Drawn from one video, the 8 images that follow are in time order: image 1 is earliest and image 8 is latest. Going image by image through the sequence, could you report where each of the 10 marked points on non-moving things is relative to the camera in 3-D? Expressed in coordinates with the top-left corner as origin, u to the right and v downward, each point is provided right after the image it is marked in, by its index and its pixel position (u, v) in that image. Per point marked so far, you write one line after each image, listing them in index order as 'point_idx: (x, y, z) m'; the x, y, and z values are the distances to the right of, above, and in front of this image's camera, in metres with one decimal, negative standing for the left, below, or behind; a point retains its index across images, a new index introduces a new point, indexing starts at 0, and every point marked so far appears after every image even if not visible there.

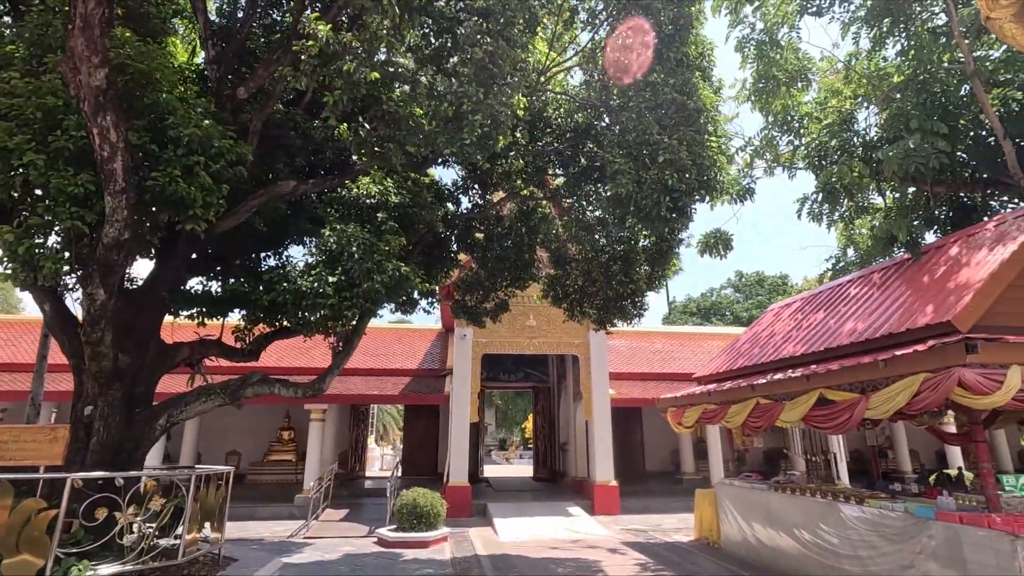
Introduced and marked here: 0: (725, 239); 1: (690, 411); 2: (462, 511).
0: (+4.1, +0.9, +10.3) m
1: (+3.2, -2.2, +9.5) m
2: (-1.2, -5.3, +12.7) m
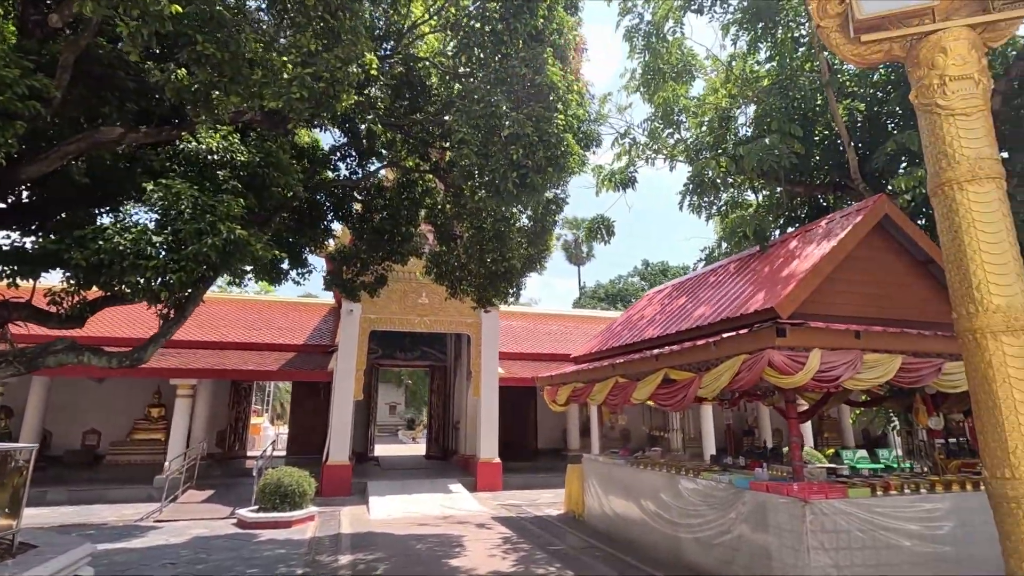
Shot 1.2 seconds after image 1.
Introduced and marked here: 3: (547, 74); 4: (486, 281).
0: (+1.9, +1.2, +10.5) m
1: (+0.9, -1.8, +9.8) m
2: (-4.0, -4.7, +12.4) m
3: (+0.3, +2.7, +6.6) m
4: (-0.5, +0.1, +8.8) m
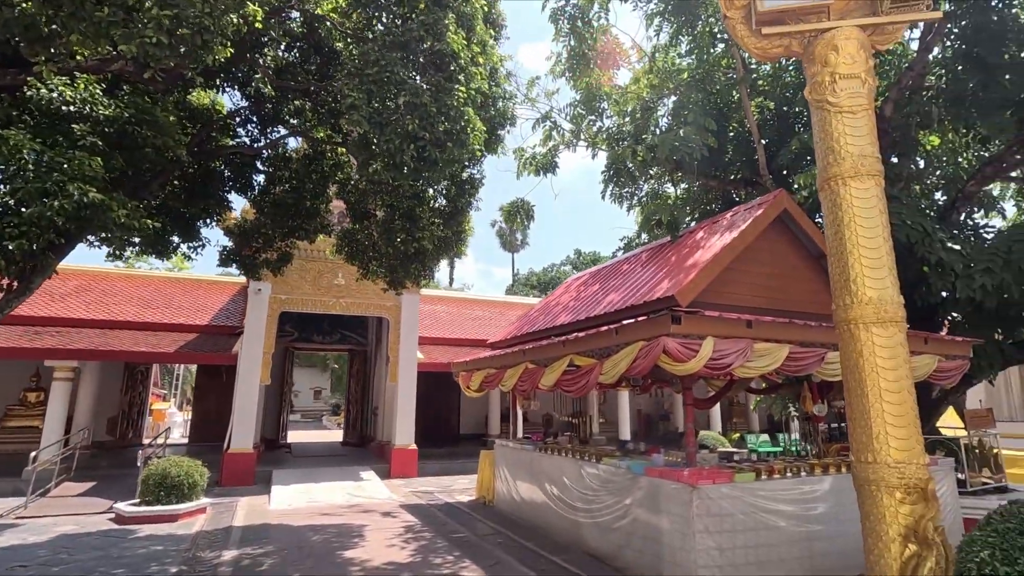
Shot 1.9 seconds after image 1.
0: (+0.3, +1.5, +10.4) m
1: (-0.6, -1.5, +9.6) m
2: (-5.9, -4.2, +11.7) m
3: (-0.7, +2.9, +6.3) m
4: (-1.8, +0.4, +8.4) m
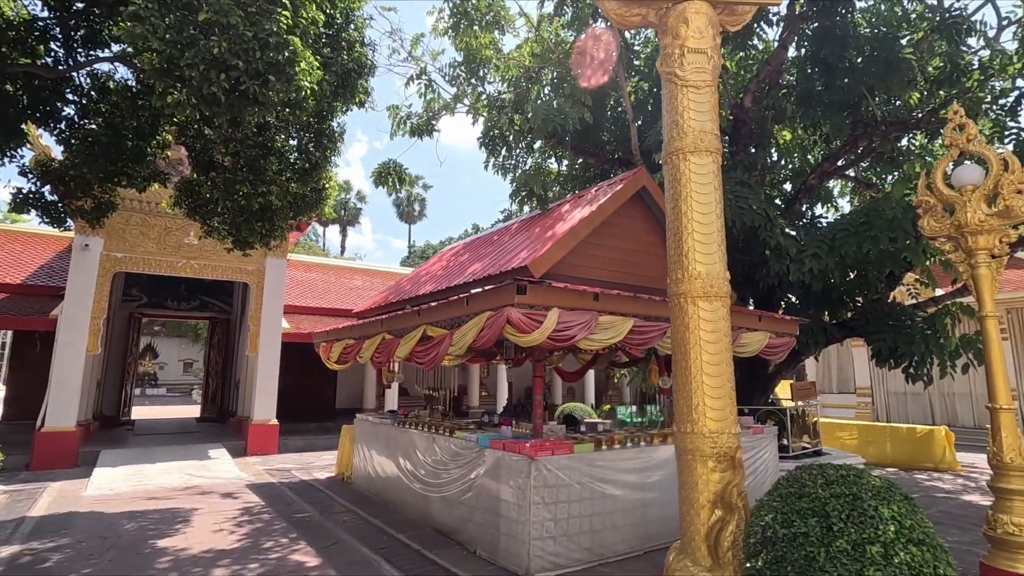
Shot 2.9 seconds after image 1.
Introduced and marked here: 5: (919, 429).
0: (-2.0, +2.1, +9.9) m
1: (-2.9, -1.0, +9.0) m
2: (-8.6, -3.3, +10.2) m
3: (-2.2, +3.3, +5.6) m
4: (-3.8, +1.0, +7.6) m
5: (+8.5, -3.0, +11.3) m
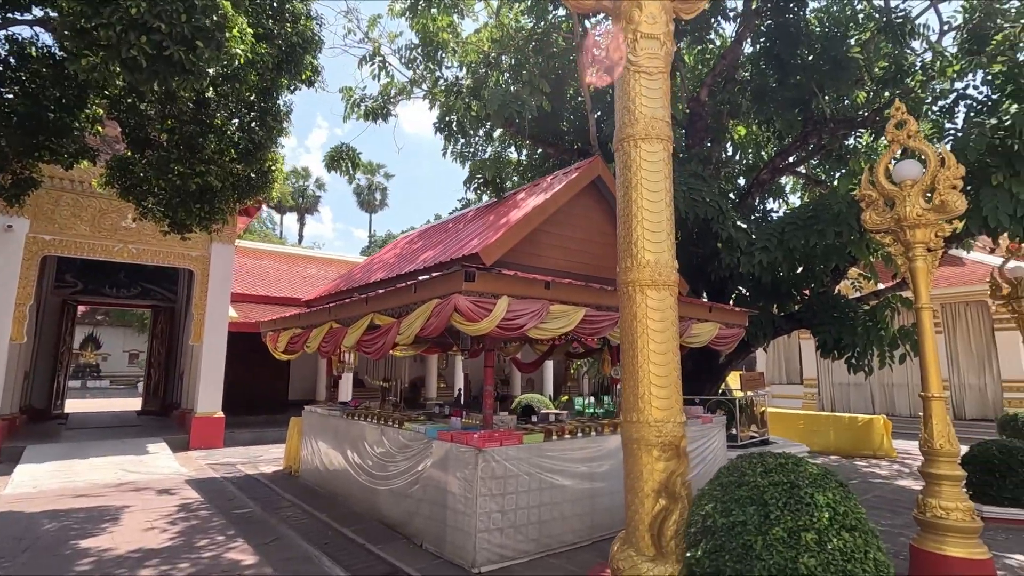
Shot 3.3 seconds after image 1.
0: (-2.8, +2.3, +9.5) m
1: (-3.7, -0.7, +8.7) m
2: (-9.4, -3.0, +9.5) m
3: (-2.7, +3.4, +5.2) m
4: (-4.4, +1.2, +7.1) m
5: (+7.6, -2.8, +11.7) m
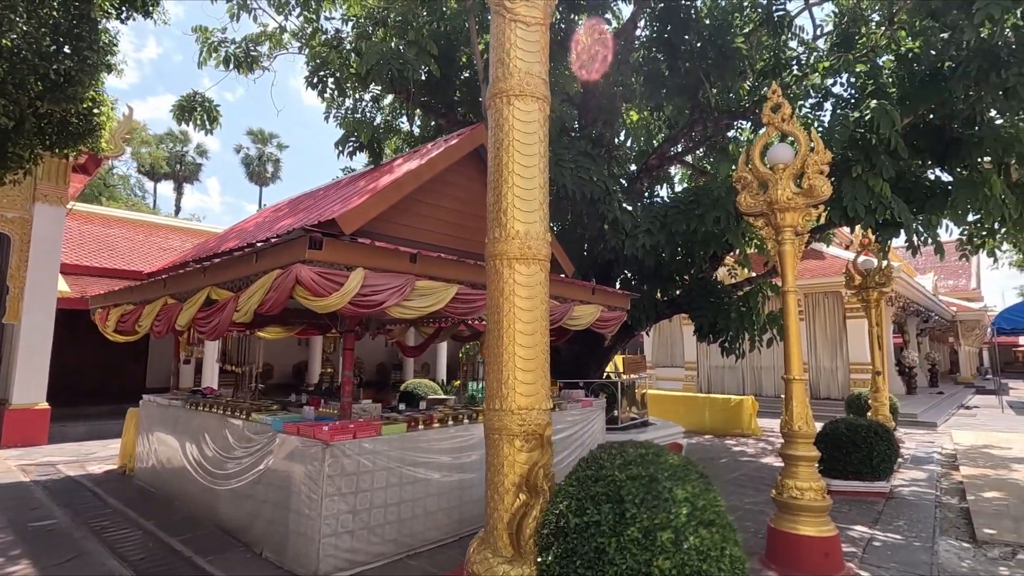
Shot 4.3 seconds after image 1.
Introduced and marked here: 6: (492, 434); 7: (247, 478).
0: (-4.6, +2.8, +8.3) m
1: (-5.5, -0.3, +7.4) m
2: (-11.3, -2.4, +7.2) m
3: (-3.7, +3.7, +4.0) m
4: (-5.9, +1.6, +5.7) m
5: (+5.1, -2.6, +12.4) m
6: (-0.1, -1.0, +3.7) m
7: (-2.5, -1.8, +5.1) m
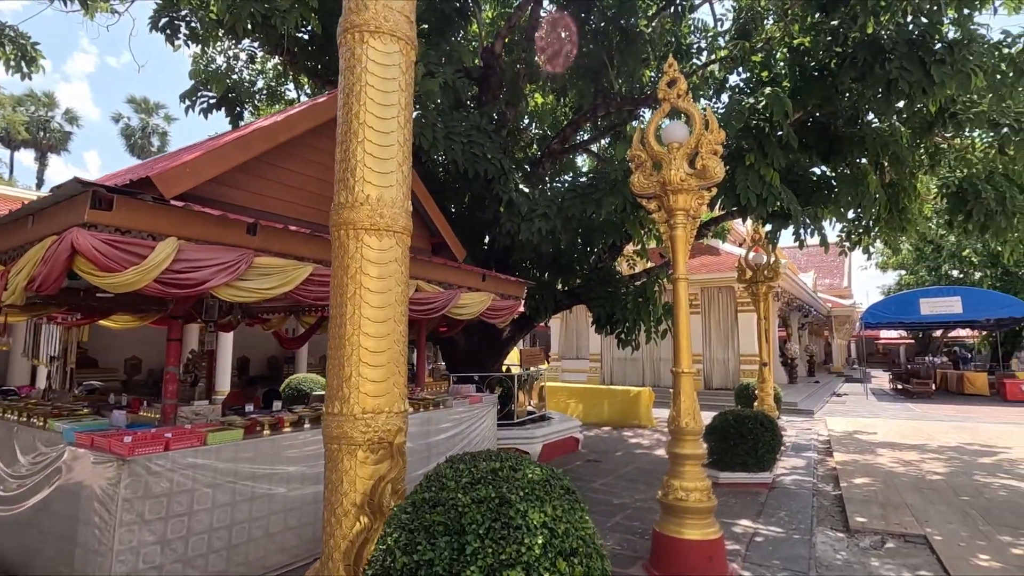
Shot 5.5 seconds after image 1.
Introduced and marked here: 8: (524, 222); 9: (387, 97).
0: (-6.1, +3.0, +6.8) m
1: (-6.8, 0.0, +5.8) m
2: (-12.7, -2.1, +4.8) m
3: (-4.5, +3.9, +2.7) m
4: (-7.0, +1.8, +4.0) m
5: (+2.7, -2.4, +12.5) m
6: (-1.0, -0.9, +3.0) m
7: (-3.6, -1.6, +4.1) m
8: (+0.2, +0.9, +7.0) m
9: (-0.8, +1.2, +3.3) m
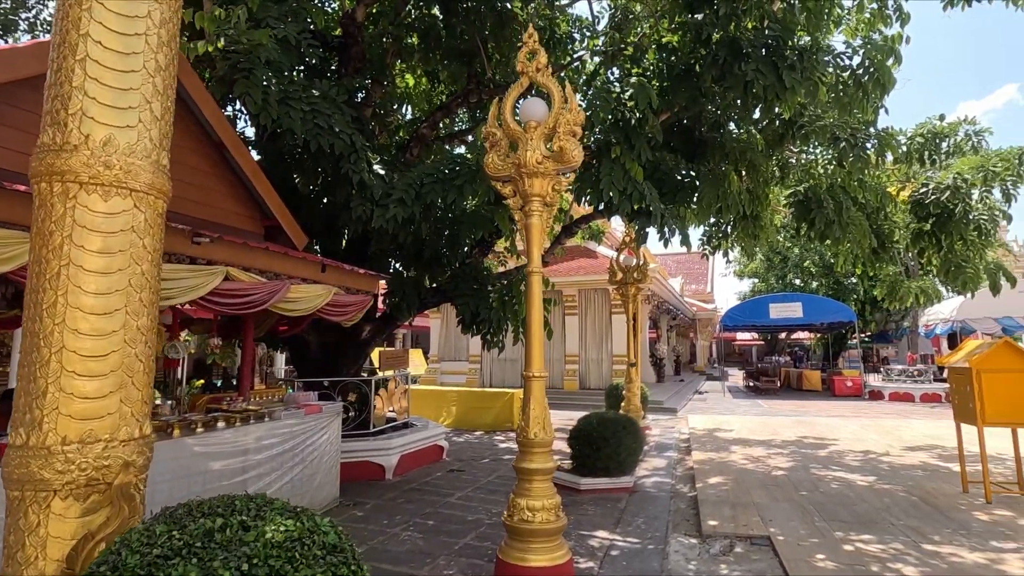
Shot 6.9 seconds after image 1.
0: (-7.6, +3.2, +4.7) m
1: (-8.2, +0.2, +3.6) m
2: (-13.7, -1.7, +1.4) m
3: (-5.2, +4.1, +1.1) m
4: (-7.9, +2.0, +1.9) m
5: (-0.2, -2.4, +12.1) m
6: (-2.0, -0.8, +2.1) m
7: (-4.7, -1.5, +2.6) m
8: (-1.6, +0.9, +6.2) m
9: (-1.7, +1.3, +2.4) m
